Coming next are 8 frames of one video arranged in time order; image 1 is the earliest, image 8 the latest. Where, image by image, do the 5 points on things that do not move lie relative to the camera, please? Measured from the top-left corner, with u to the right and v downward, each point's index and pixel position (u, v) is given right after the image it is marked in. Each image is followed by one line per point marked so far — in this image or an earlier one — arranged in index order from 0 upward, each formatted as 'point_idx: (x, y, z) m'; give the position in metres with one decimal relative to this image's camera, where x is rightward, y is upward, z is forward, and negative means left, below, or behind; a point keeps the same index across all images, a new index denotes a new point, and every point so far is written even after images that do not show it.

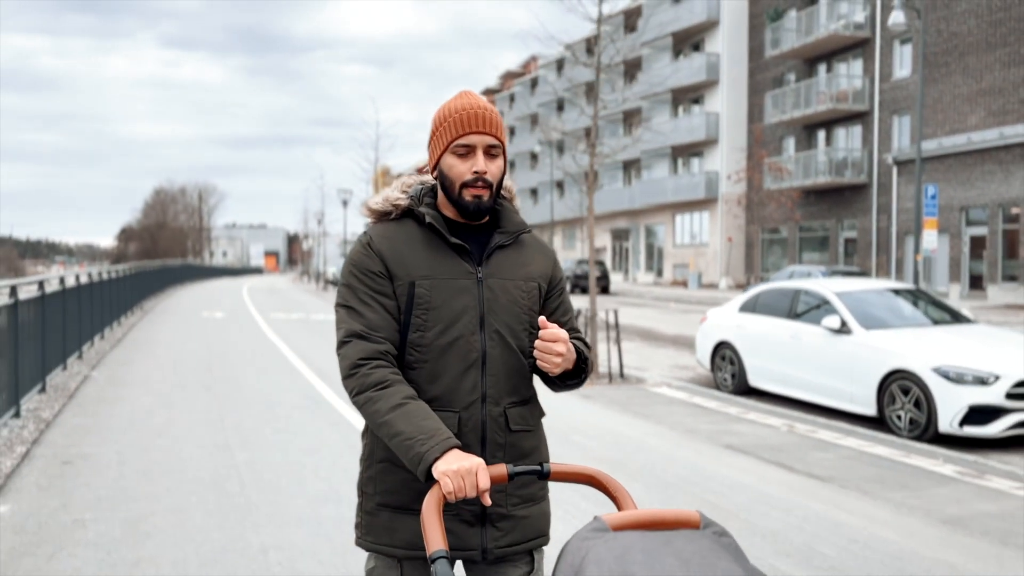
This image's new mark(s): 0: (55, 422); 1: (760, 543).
0: (-4.6, -1.3, +8.6) m
1: (+1.5, -1.5, +5.0) m
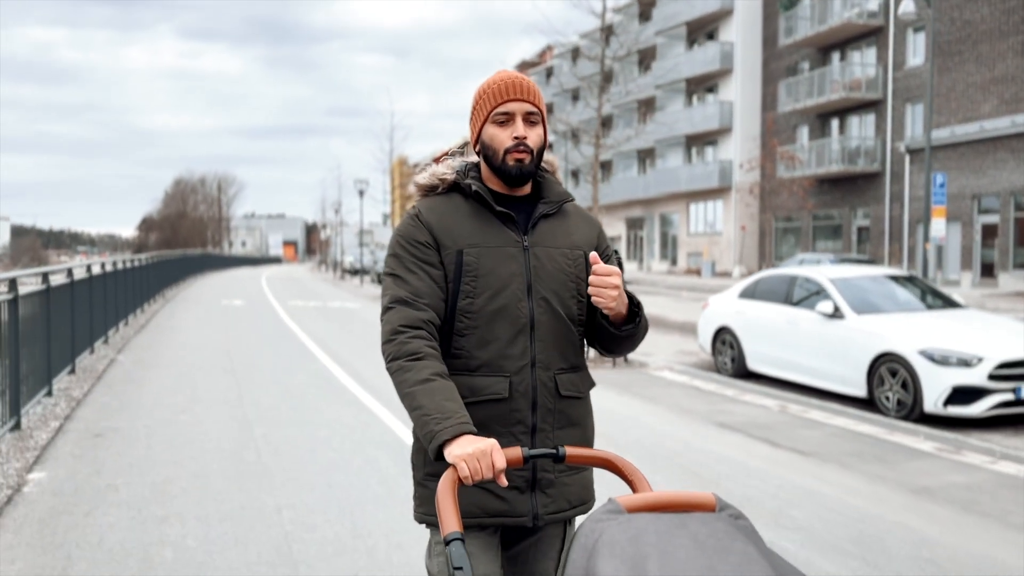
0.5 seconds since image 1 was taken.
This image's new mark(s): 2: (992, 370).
0: (-4.6, -1.2, +9.1) m
1: (+1.4, -1.4, +5.4) m
2: (+4.8, -0.8, +8.4) m
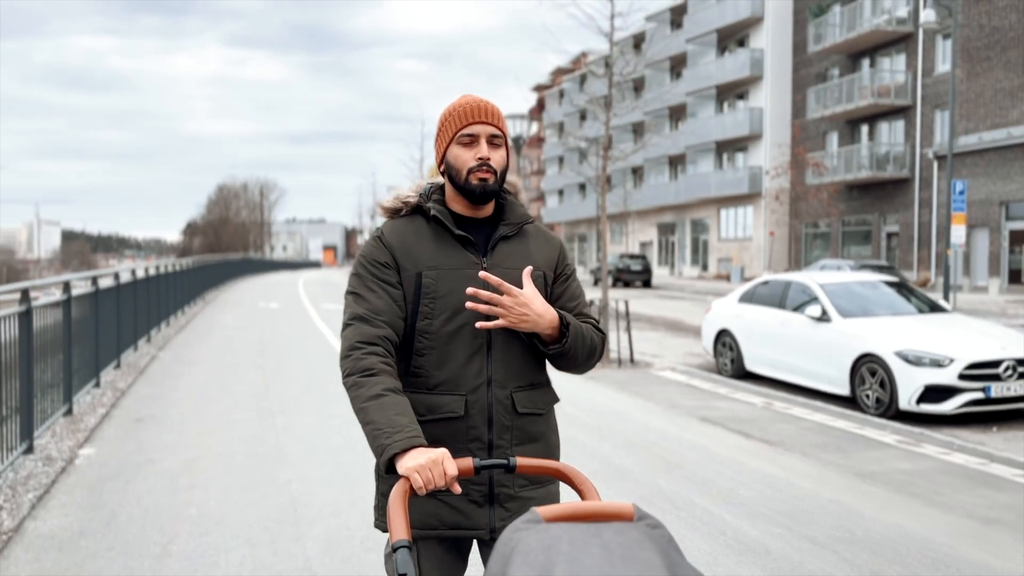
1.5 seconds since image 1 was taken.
0: (-4.6, -1.2, +10.1) m
1: (+1.3, -1.4, +6.1) m
2: (+4.8, -0.9, +9.0) m
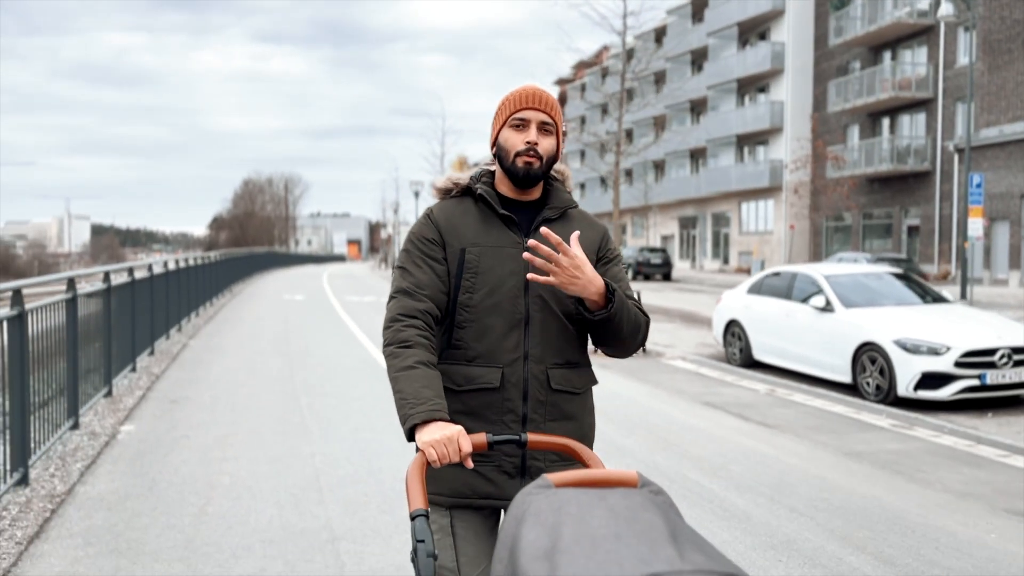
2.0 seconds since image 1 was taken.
0: (-4.4, -1.1, +10.7) m
1: (+1.3, -1.3, +6.5) m
2: (+4.9, -0.8, +9.3) m
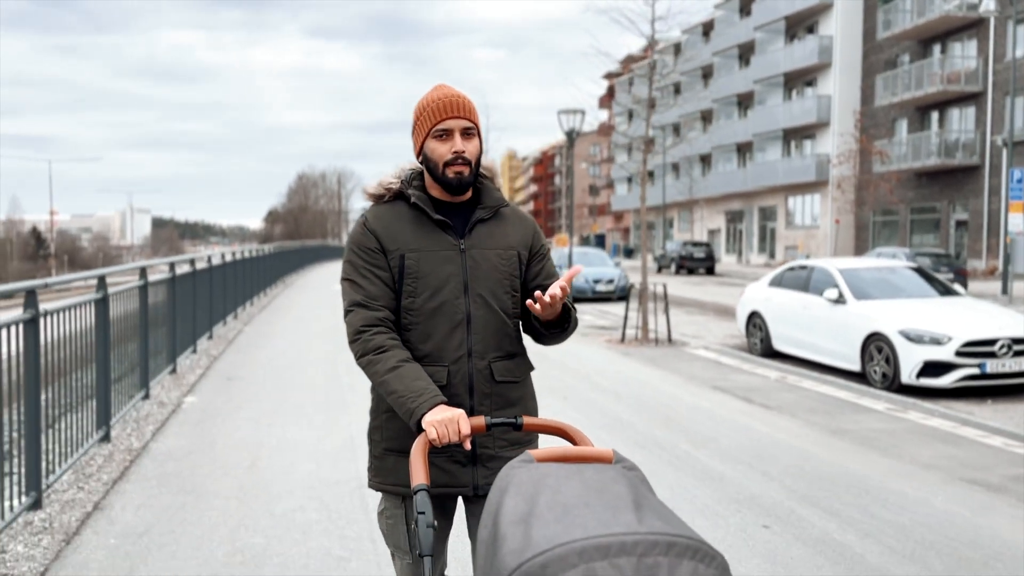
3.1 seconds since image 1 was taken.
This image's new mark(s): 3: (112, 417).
0: (-4.0, -0.9, +11.7) m
1: (+1.4, -1.3, +7.3) m
2: (+5.2, -0.7, +9.8) m
3: (-3.2, -1.0, +6.7) m
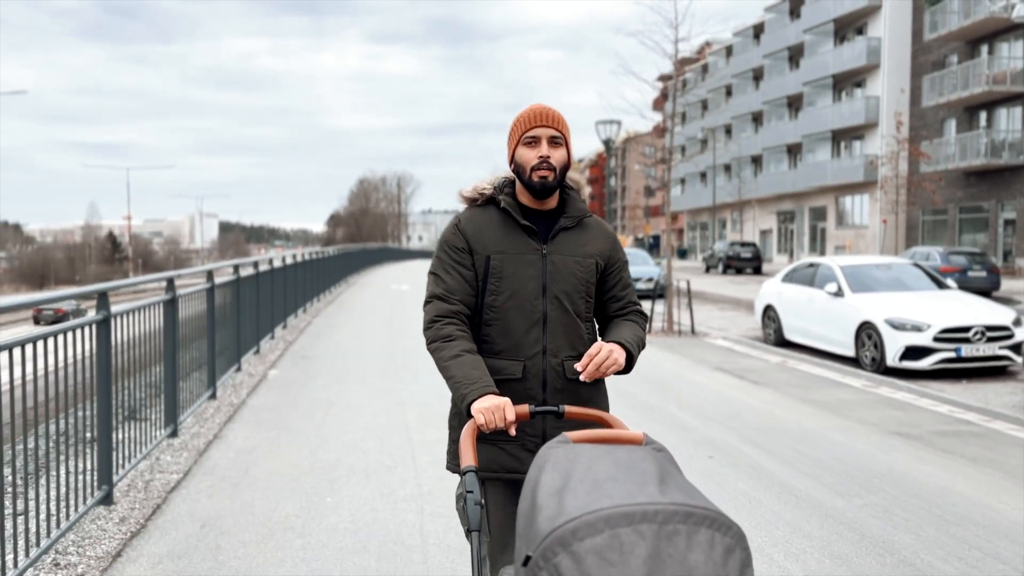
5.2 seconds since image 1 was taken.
0: (-3.5, -0.9, +13.6) m
1: (+1.7, -1.2, +8.8) m
2: (+5.6, -0.6, +11.1) m
3: (-3.0, -0.9, +8.5) m
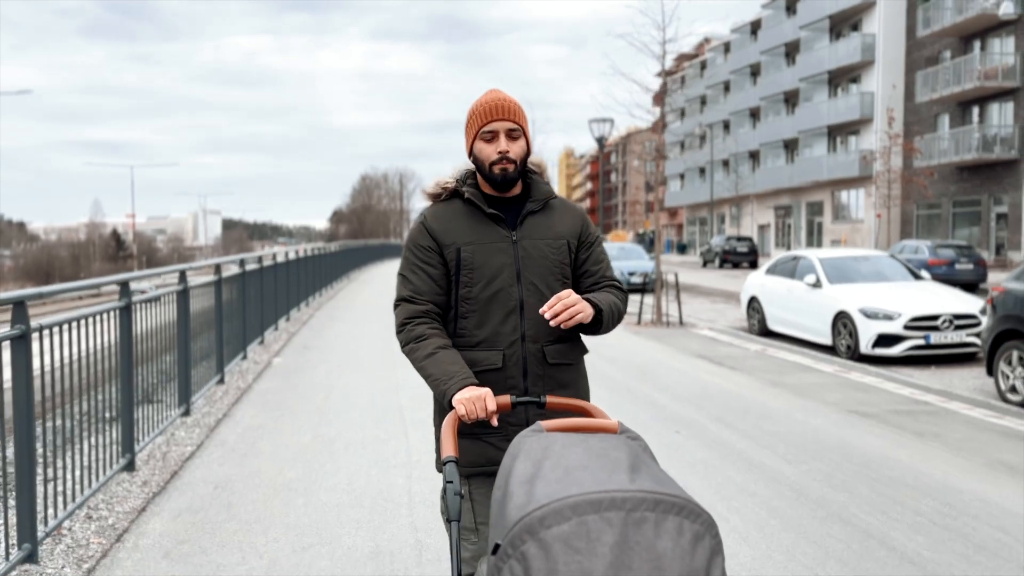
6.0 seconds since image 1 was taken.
0: (-3.6, -0.8, +14.2) m
1: (+1.5, -1.1, +9.4) m
2: (+5.4, -0.5, +11.7) m
3: (-3.1, -0.8, +9.1) m
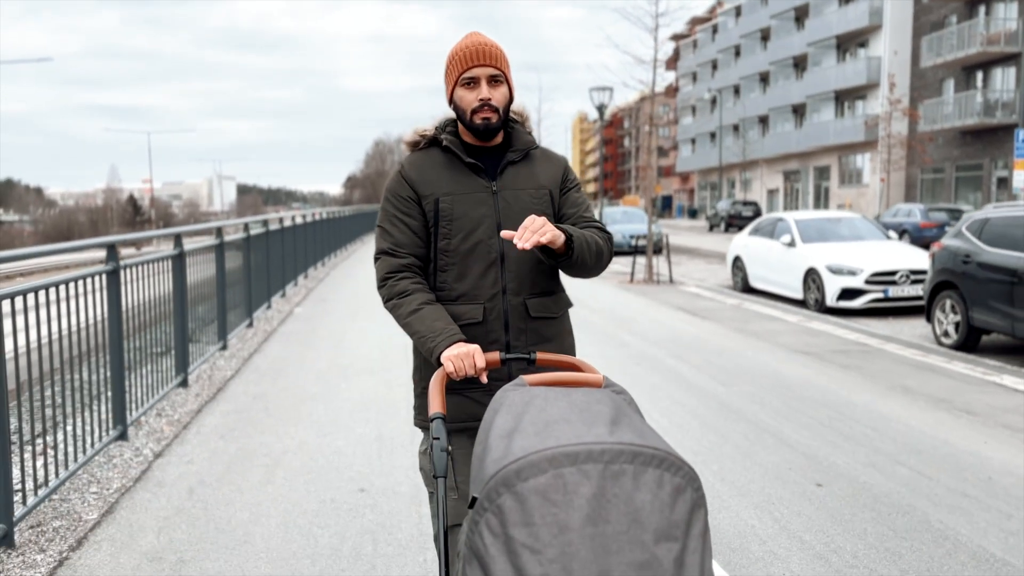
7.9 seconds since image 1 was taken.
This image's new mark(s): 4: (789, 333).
0: (-3.6, 0.0, +15.5) m
1: (+1.4, -0.5, +10.6) m
2: (+5.4, +0.2, +12.8) m
3: (-3.2, -0.3, +10.5) m
4: (+3.5, -0.6, +10.9) m
